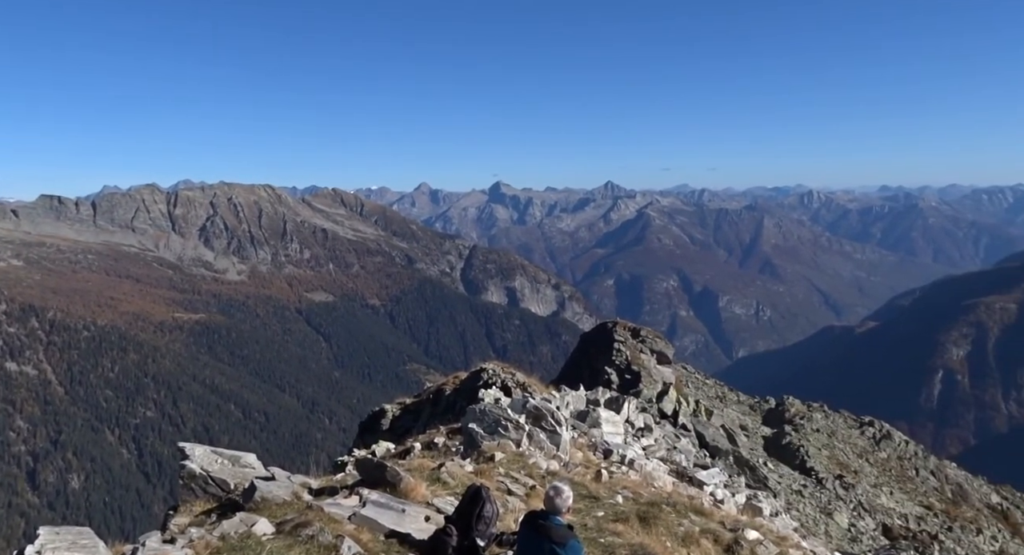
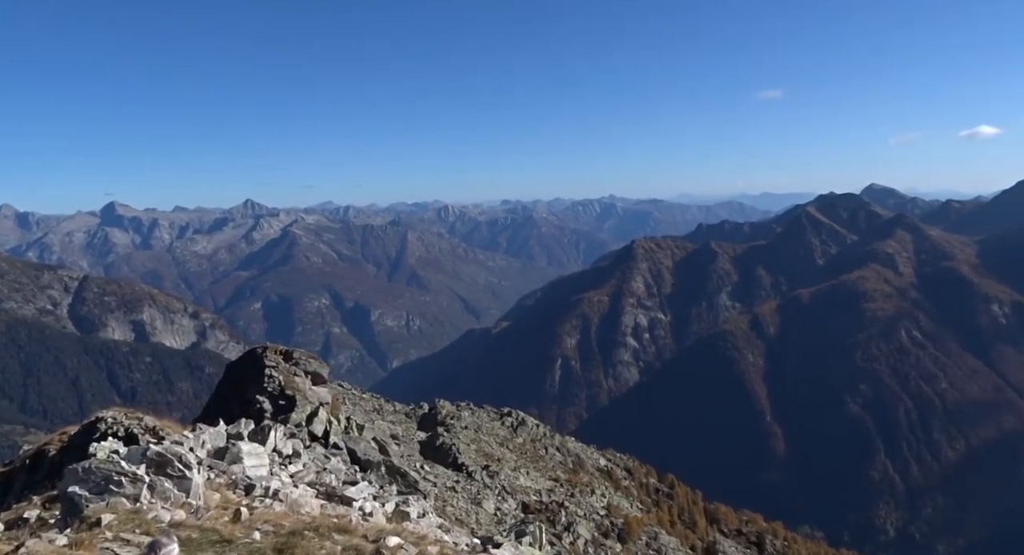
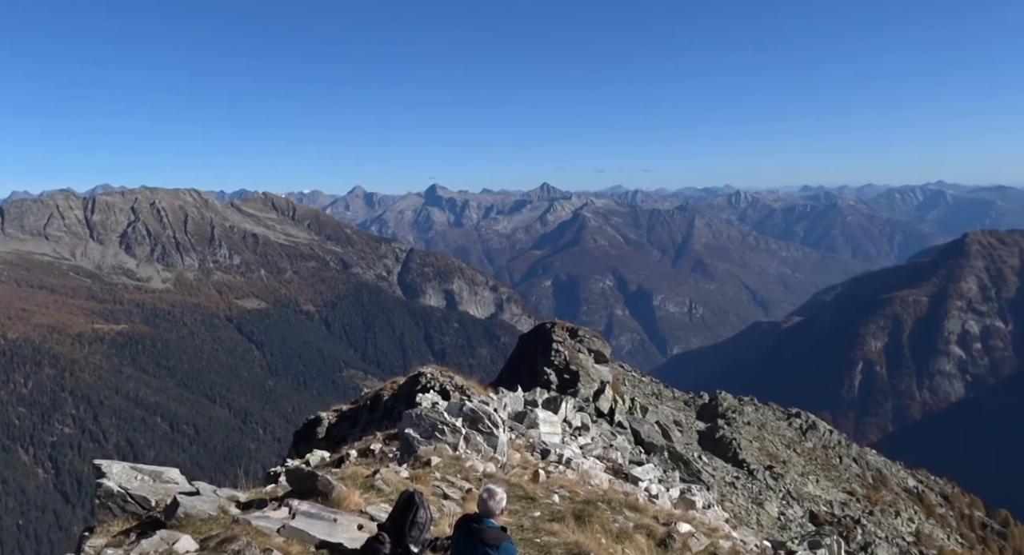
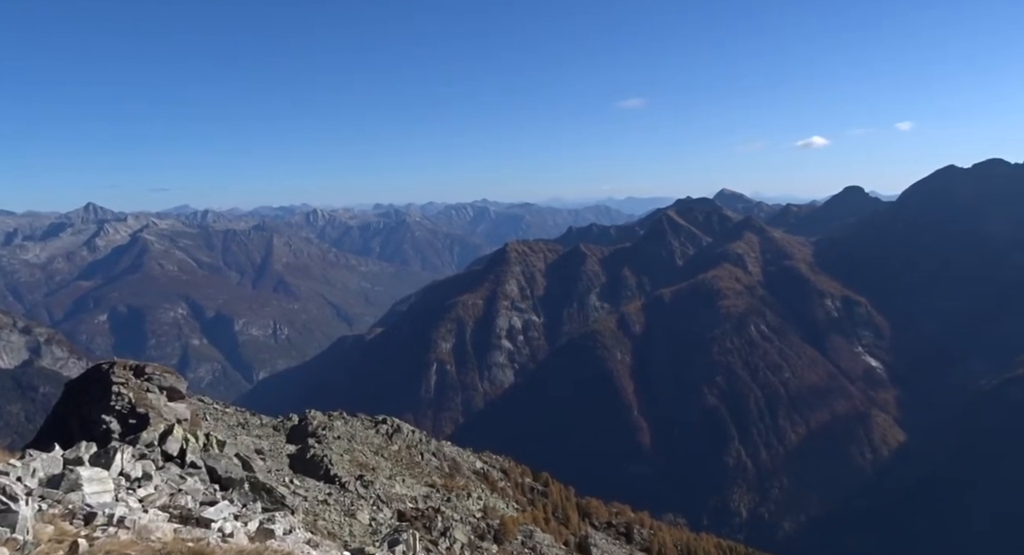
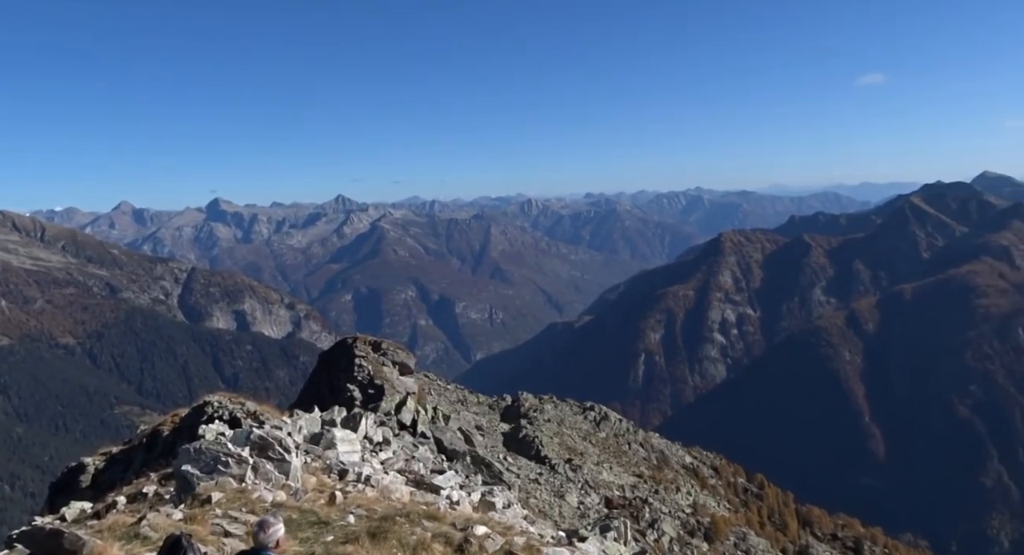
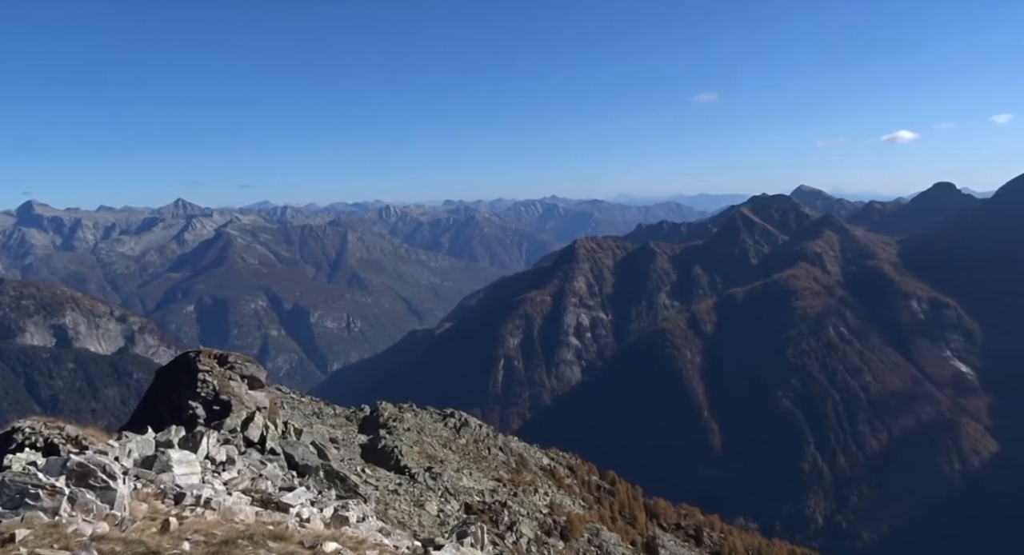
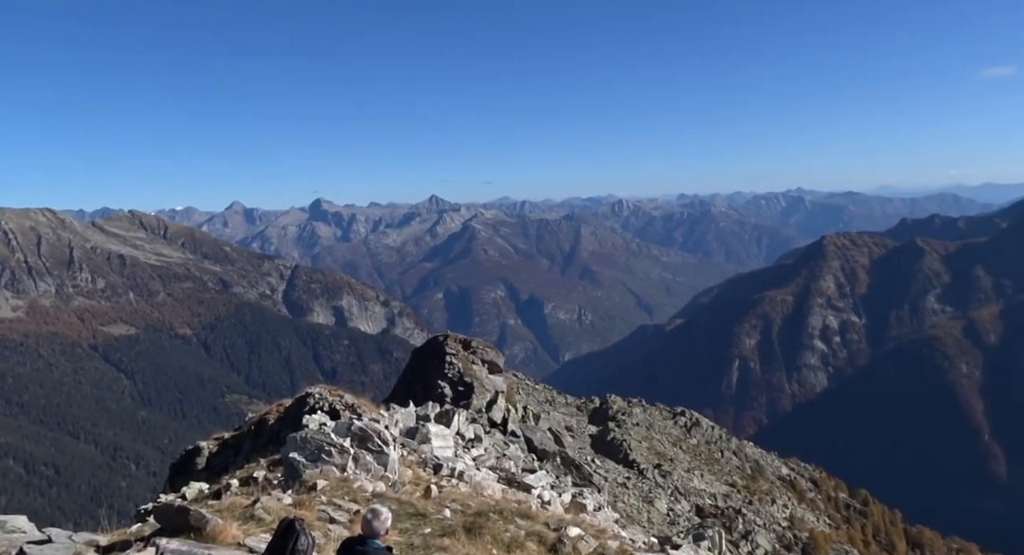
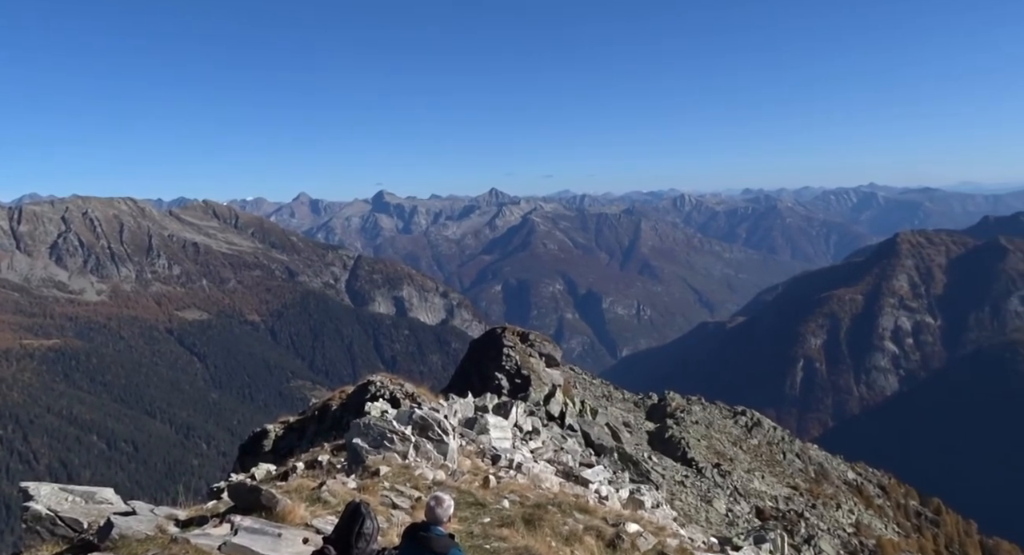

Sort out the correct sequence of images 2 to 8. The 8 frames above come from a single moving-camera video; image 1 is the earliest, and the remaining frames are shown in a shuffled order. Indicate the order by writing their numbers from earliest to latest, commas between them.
3, 8, 7, 5, 2, 6, 4
